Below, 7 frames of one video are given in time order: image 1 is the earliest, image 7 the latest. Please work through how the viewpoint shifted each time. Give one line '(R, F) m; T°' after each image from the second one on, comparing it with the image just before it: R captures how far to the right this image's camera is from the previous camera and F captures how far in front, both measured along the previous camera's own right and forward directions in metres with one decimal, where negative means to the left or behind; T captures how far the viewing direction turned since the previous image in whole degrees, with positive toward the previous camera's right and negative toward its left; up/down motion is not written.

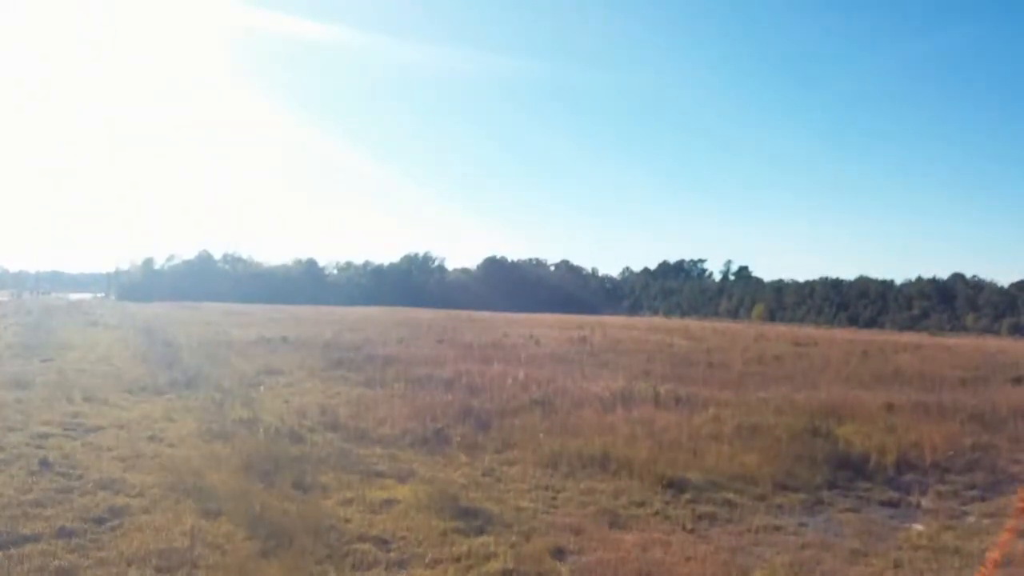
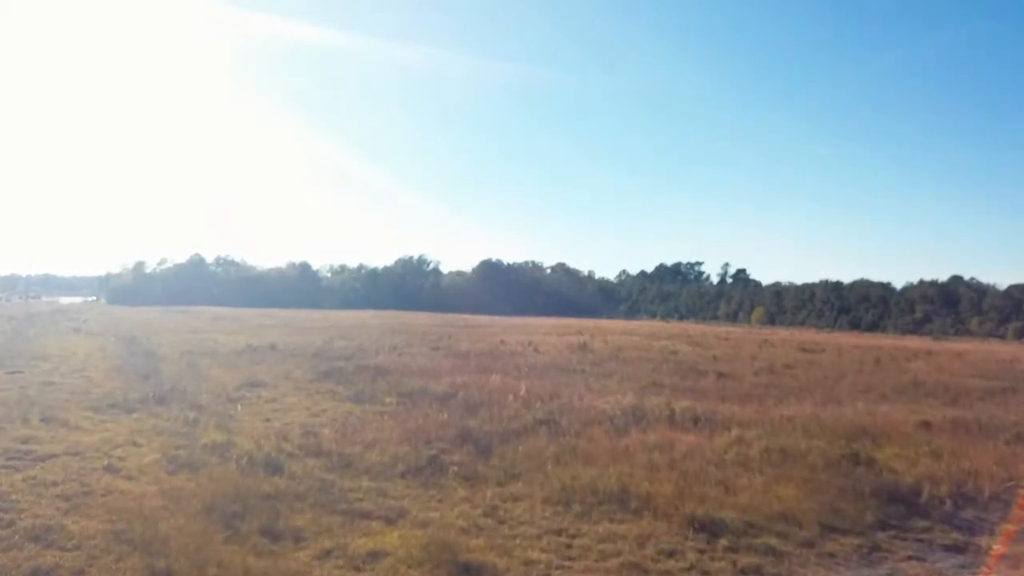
(-0.1, +1.7) m; 0°
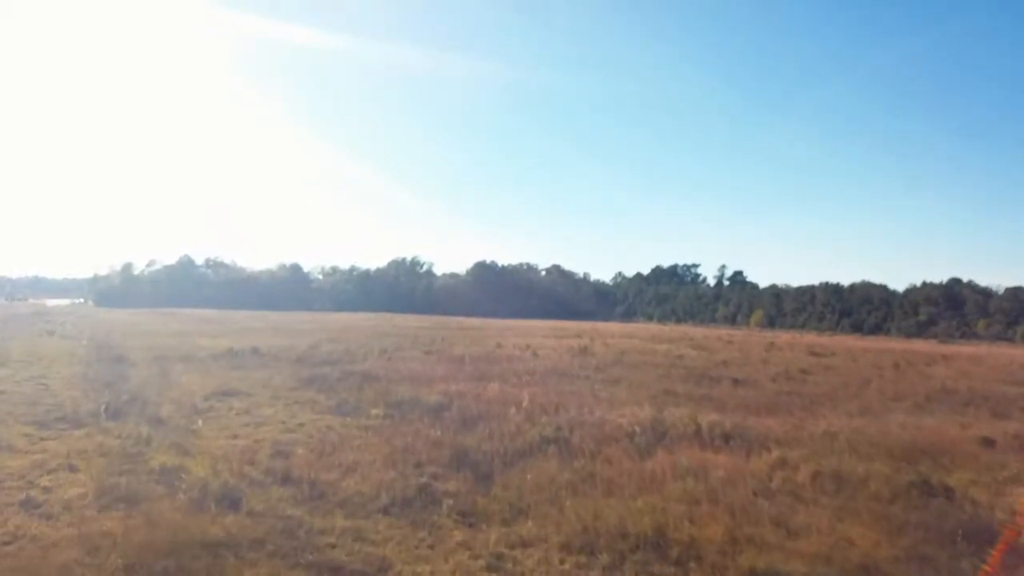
(-0.2, +2.3) m; 0°
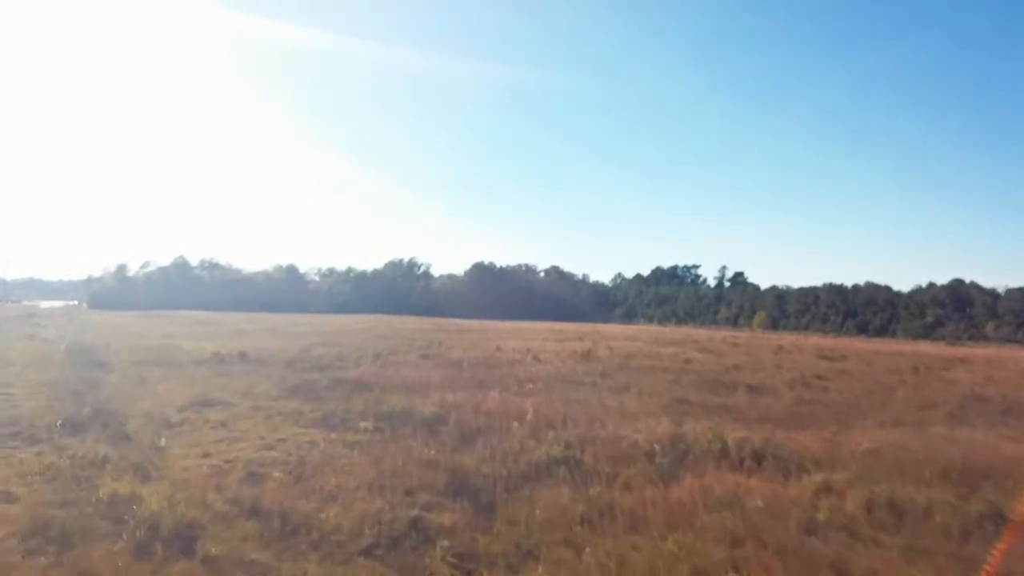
(-0.1, +1.7) m; 0°
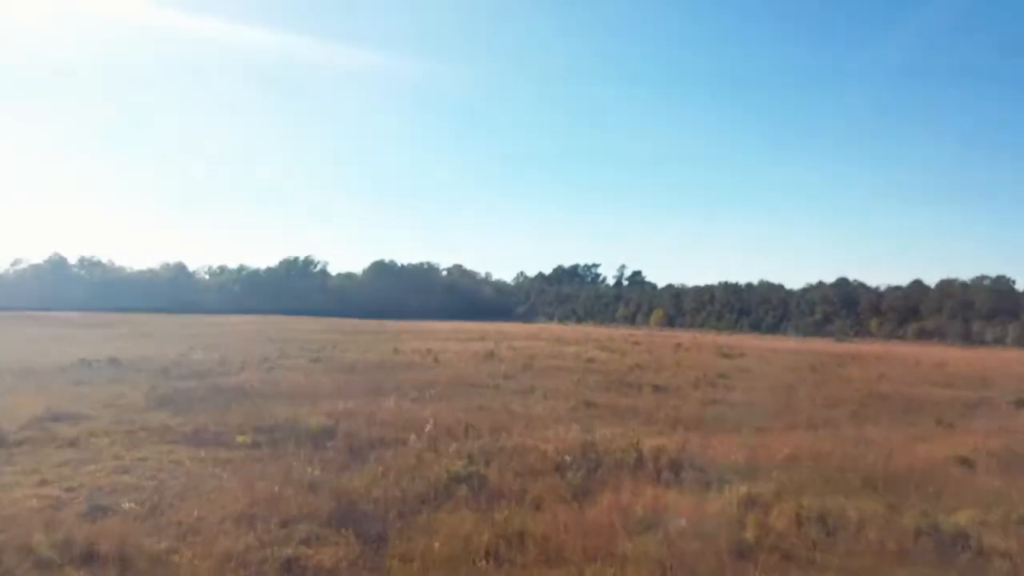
(+0.1, +1.4) m; +7°
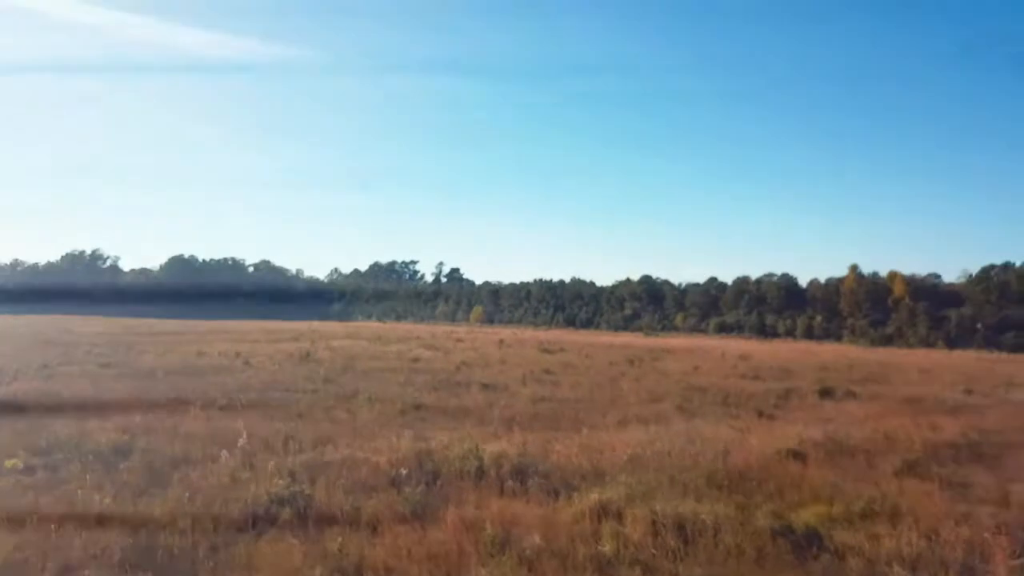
(-0.2, +1.1) m; +12°
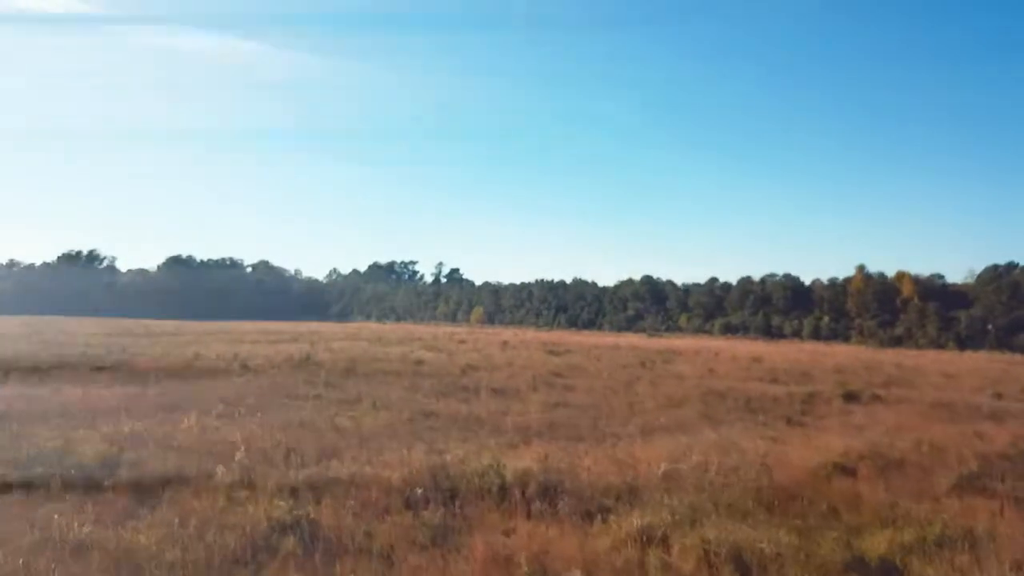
(-0.4, +1.2) m; 0°
